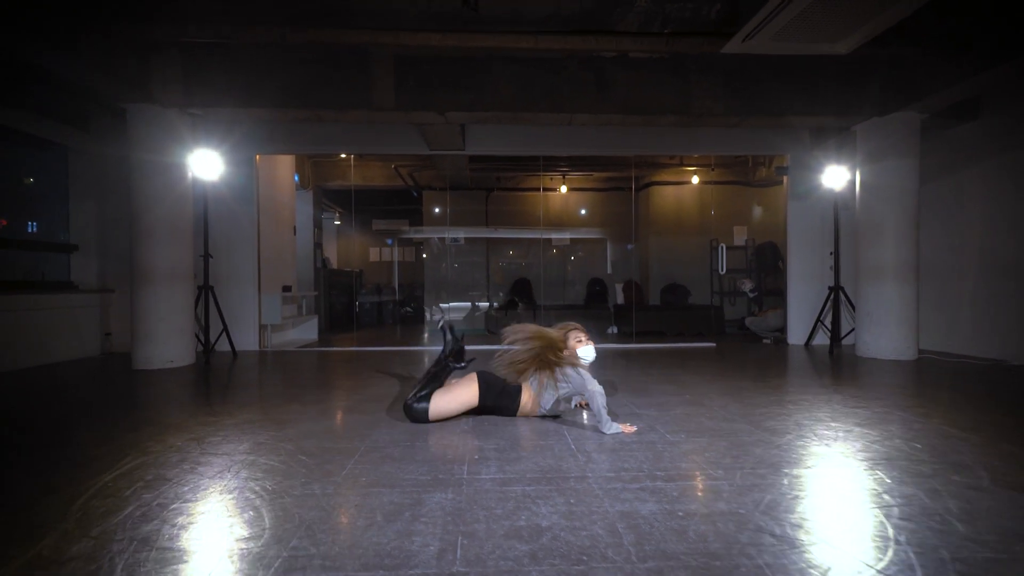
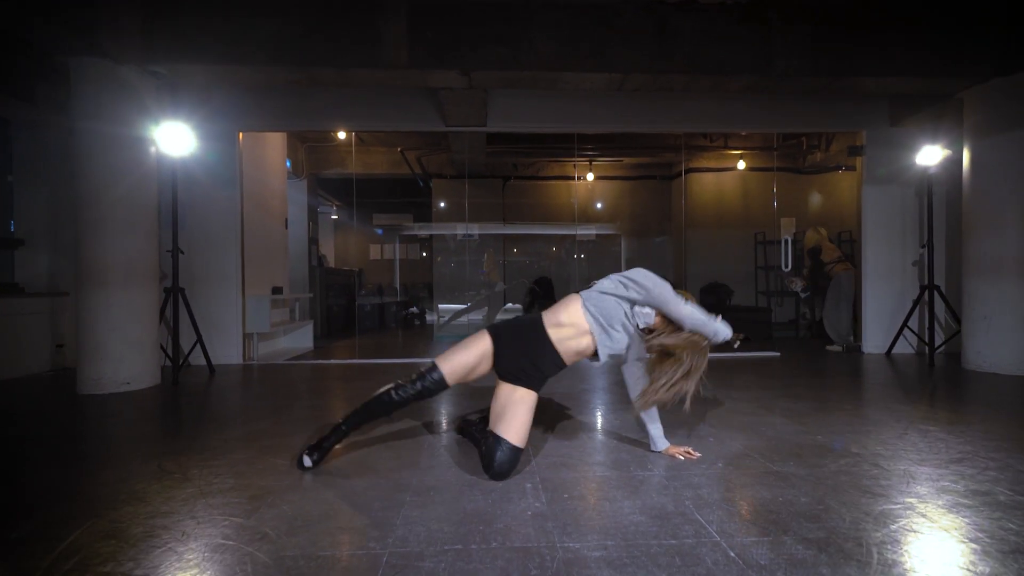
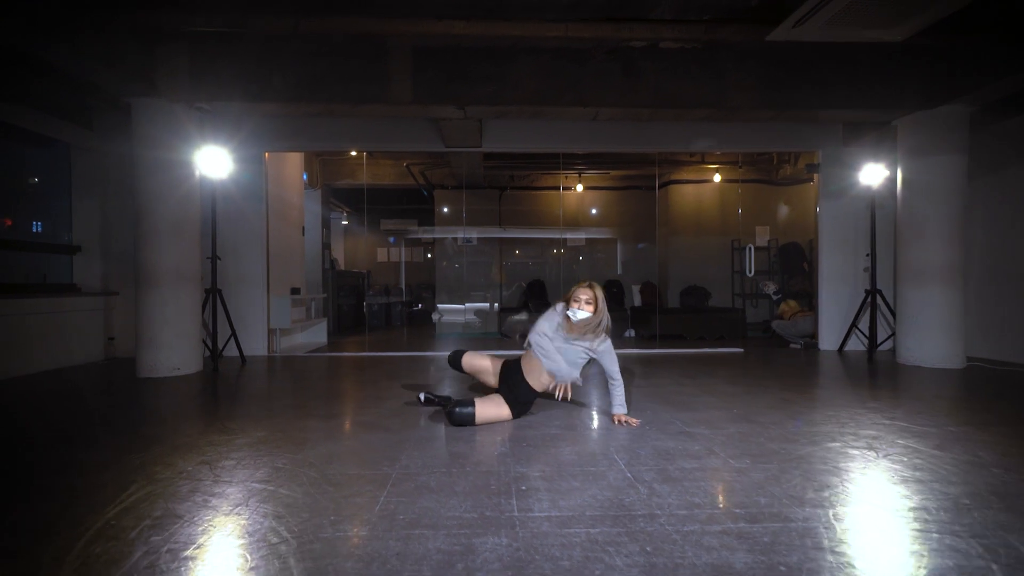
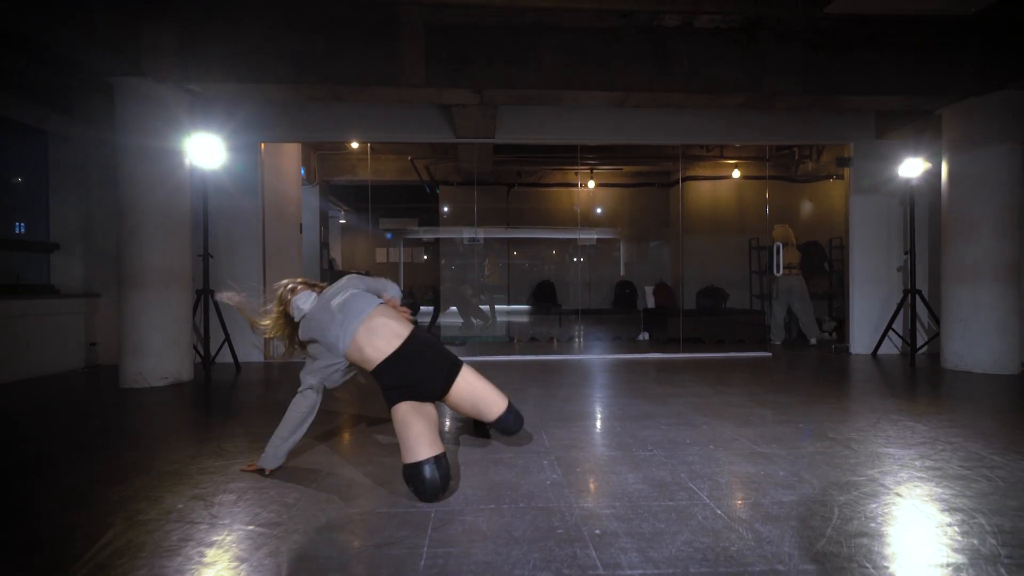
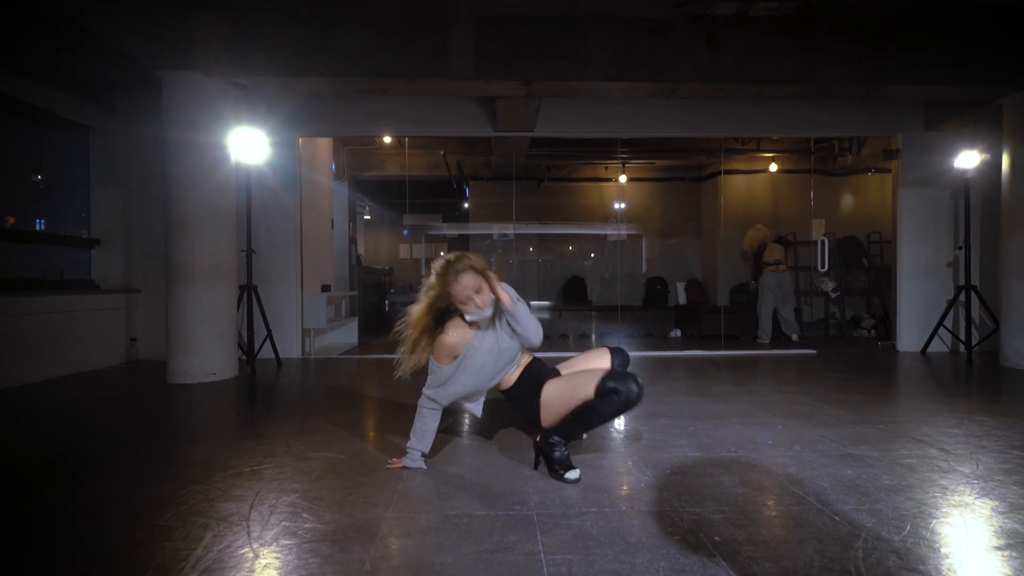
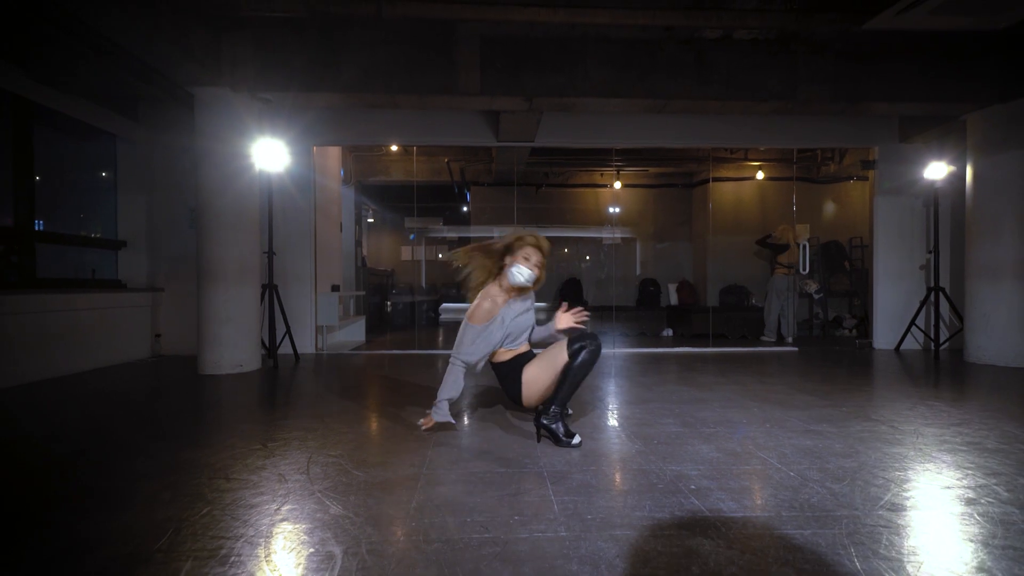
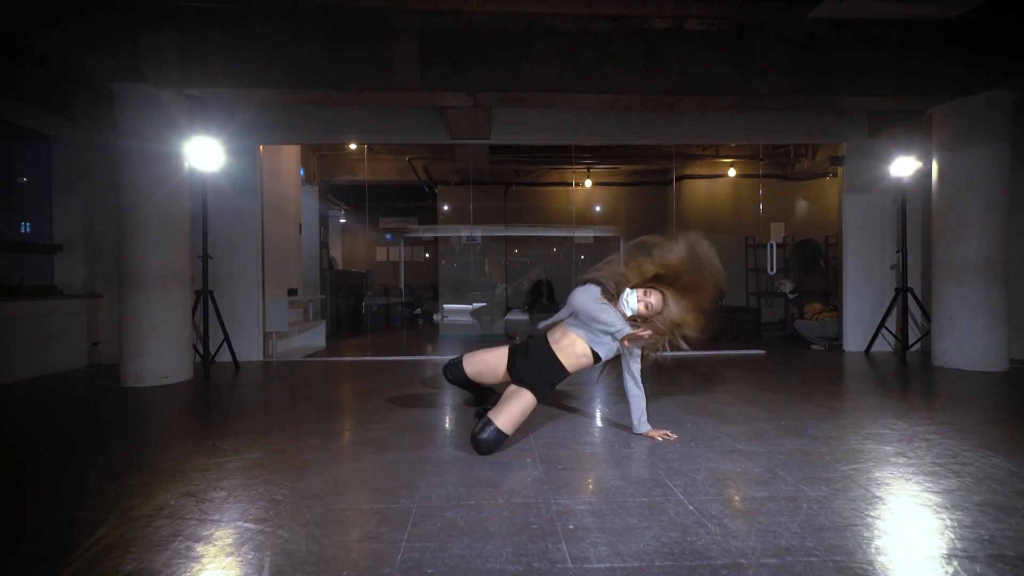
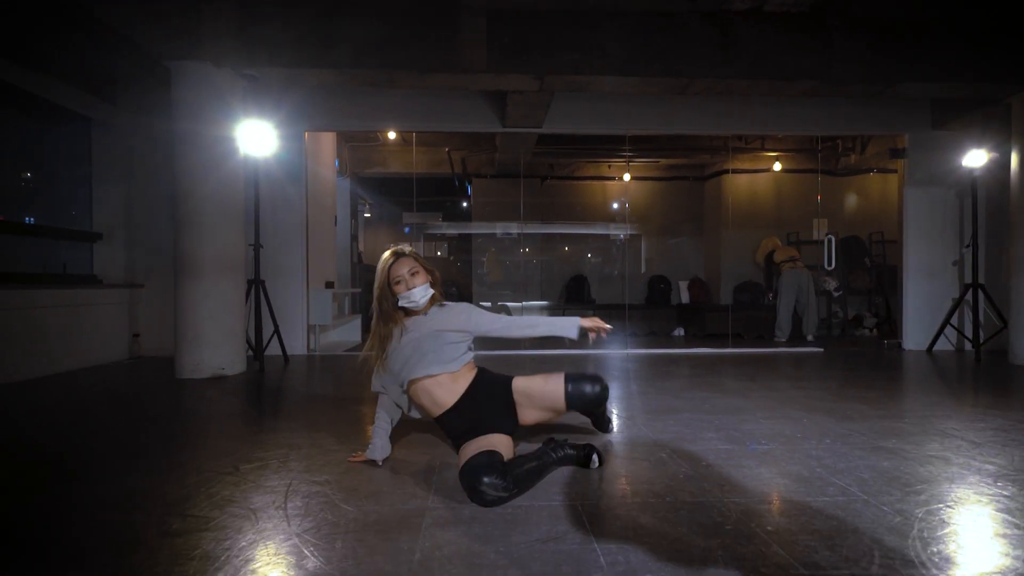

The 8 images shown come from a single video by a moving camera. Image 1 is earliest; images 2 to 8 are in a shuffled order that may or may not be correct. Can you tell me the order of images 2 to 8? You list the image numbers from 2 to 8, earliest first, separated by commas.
3, 7, 2, 4, 8, 6, 5
